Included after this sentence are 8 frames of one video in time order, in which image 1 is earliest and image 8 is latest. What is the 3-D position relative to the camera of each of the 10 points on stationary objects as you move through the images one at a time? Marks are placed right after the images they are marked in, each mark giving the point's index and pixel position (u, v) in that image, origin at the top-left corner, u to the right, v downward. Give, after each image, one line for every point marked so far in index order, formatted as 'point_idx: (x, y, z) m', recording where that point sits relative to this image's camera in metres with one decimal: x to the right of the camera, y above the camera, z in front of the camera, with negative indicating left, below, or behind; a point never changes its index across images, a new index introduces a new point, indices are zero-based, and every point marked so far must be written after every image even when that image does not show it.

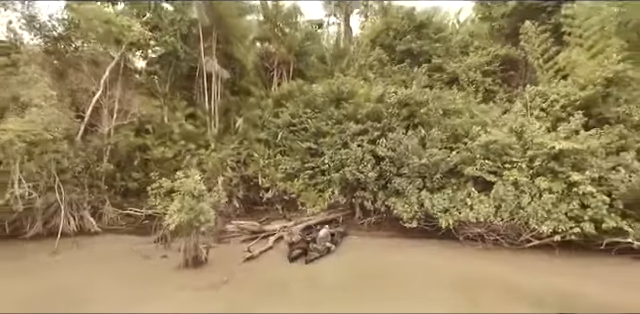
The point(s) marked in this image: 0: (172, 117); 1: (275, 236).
0: (-3.4, +0.9, +8.8) m
1: (-0.8, -1.4, +6.9) m
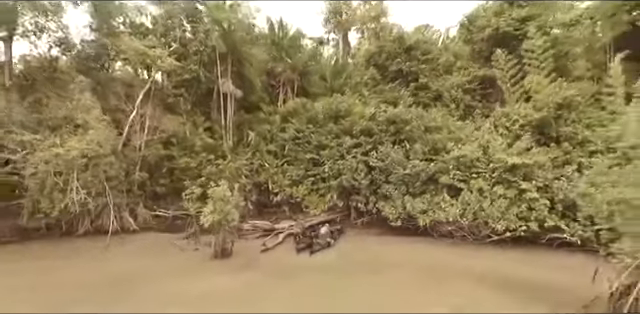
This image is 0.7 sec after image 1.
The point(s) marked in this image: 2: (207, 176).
0: (-3.4, +0.7, +10.2) m
1: (-0.8, -1.6, +8.4) m
2: (-2.8, -0.5, +9.7) m
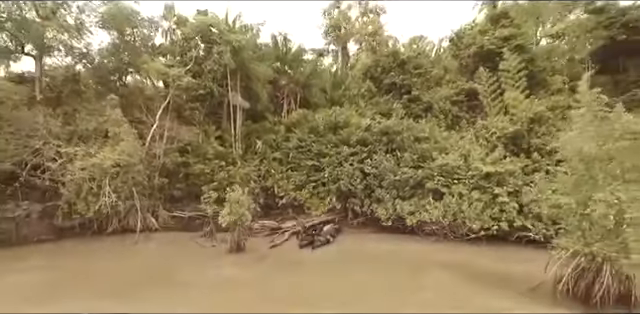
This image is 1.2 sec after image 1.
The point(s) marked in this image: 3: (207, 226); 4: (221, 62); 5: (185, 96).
0: (-3.3, +0.5, +11.4) m
1: (-0.7, -1.8, +9.5) m
2: (-2.8, -0.6, +10.8) m
3: (-2.8, -1.8, +10.1) m
4: (-2.8, +2.7, +11.3) m
5: (-3.8, +1.7, +11.4) m
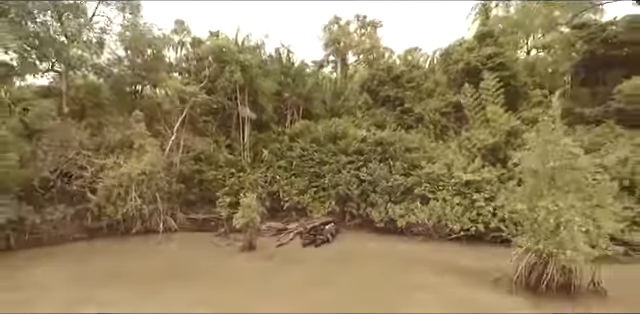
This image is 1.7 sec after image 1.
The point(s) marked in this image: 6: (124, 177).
0: (-3.3, +0.2, +12.6) m
1: (-0.7, -2.1, +10.8) m
2: (-2.8, -0.9, +12.0) m
3: (-2.8, -2.0, +11.4) m
4: (-2.8, +2.5, +12.6) m
5: (-3.8, +1.5, +12.6) m
6: (-5.3, -0.6, +10.5) m
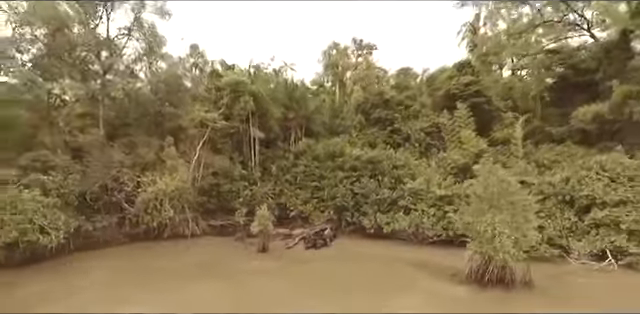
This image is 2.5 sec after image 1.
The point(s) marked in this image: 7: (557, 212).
0: (-3.3, -0.3, +14.8) m
1: (-0.7, -2.6, +13.0) m
2: (-2.7, -1.5, +14.2) m
3: (-2.8, -2.6, +13.6) m
4: (-2.8, +1.9, +14.8) m
5: (-3.8, +0.9, +14.8) m
6: (-5.3, -1.1, +12.7) m
7: (+6.7, -1.5, +11.1) m
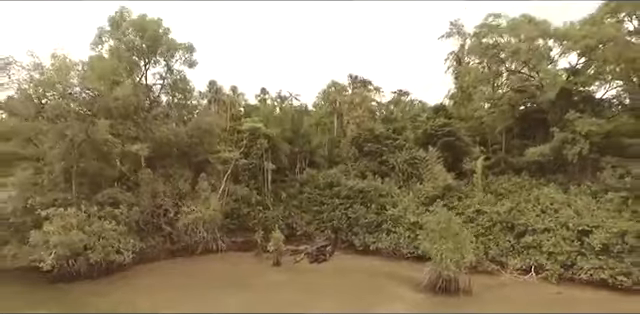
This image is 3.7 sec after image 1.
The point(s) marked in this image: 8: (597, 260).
0: (-3.3, -1.7, +18.3) m
1: (-0.7, -4.0, +16.5) m
2: (-2.7, -2.8, +17.8) m
3: (-2.8, -4.0, +17.1) m
4: (-2.8, +0.5, +18.3) m
5: (-3.7, -0.5, +18.4) m
6: (-5.2, -2.5, +16.3) m
7: (+6.7, -2.9, +14.6) m
8: (+8.9, -3.3, +12.6) m
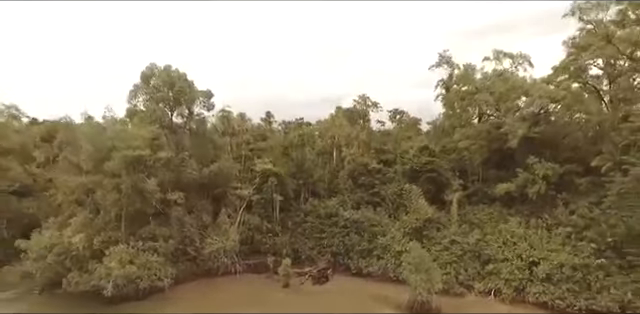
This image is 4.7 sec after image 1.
0: (-3.2, -3.6, +21.6) m
1: (-0.6, -5.9, +19.7) m
2: (-2.7, -4.8, +21.0) m
3: (-2.7, -5.9, +20.3) m
4: (-2.7, -1.4, +21.5) m
5: (-3.7, -2.4, +21.6) m
6: (-5.2, -4.4, +19.5) m
7: (+6.7, -4.8, +17.8) m
8: (+8.9, -5.2, +15.8) m
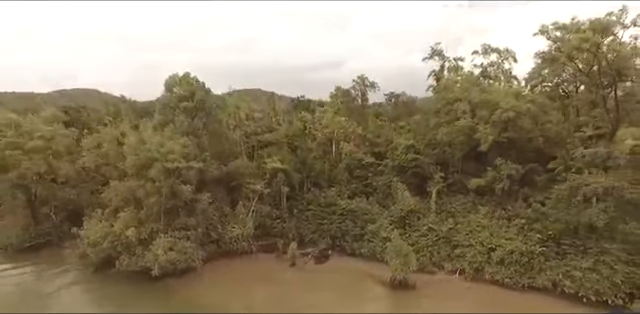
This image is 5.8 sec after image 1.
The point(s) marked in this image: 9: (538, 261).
0: (-3.2, -3.5, +25.6) m
1: (-0.6, -6.0, +24.0) m
2: (-2.6, -4.7, +25.2) m
3: (-2.7, -5.9, +24.6) m
4: (-2.6, -1.3, +25.4) m
5: (-3.6, -2.3, +25.5) m
6: (-5.1, -4.5, +23.6) m
7: (+6.8, -5.1, +22.0) m
8: (+9.0, -5.6, +20.0) m
9: (+10.9, -5.2, +19.6) m
